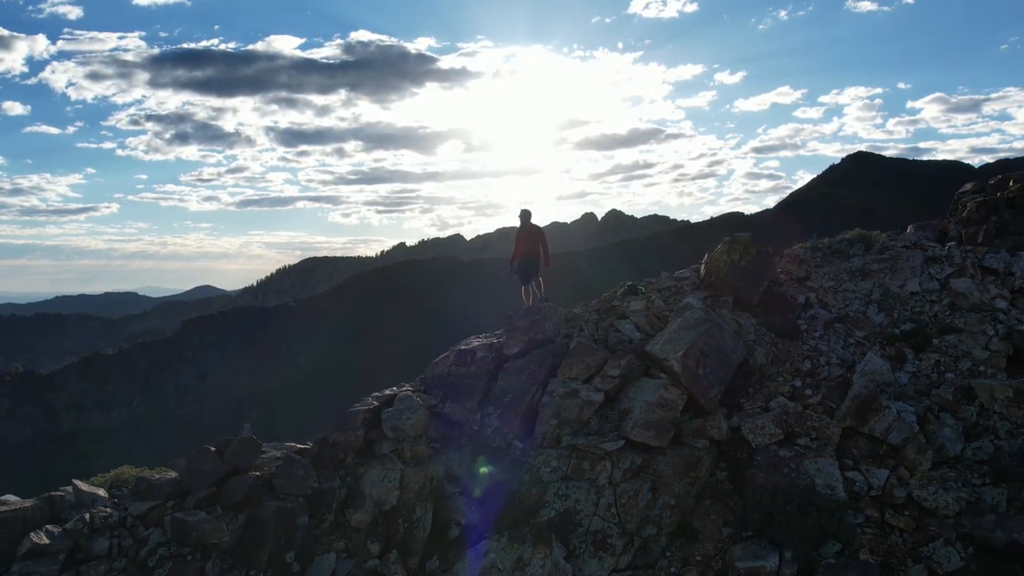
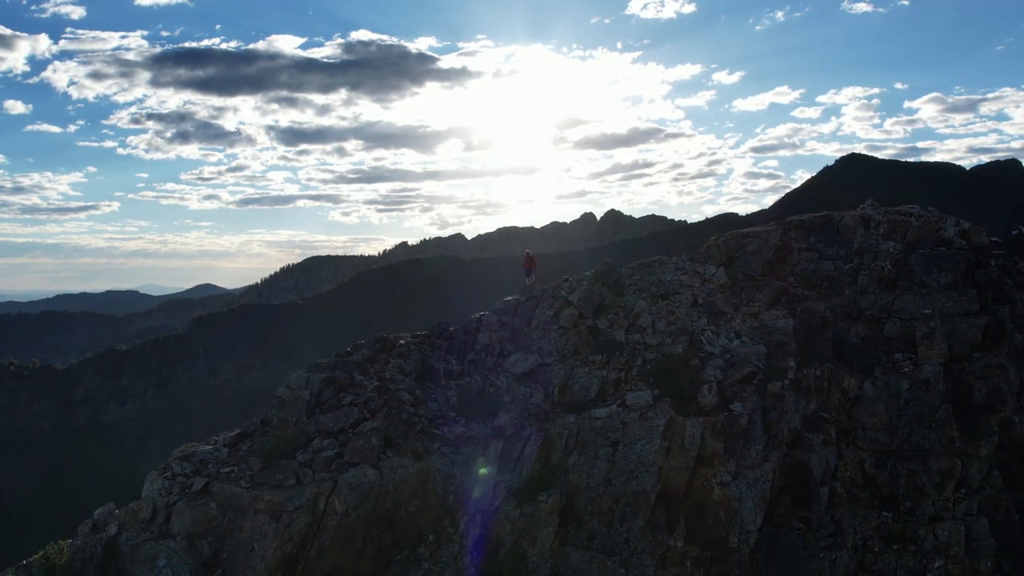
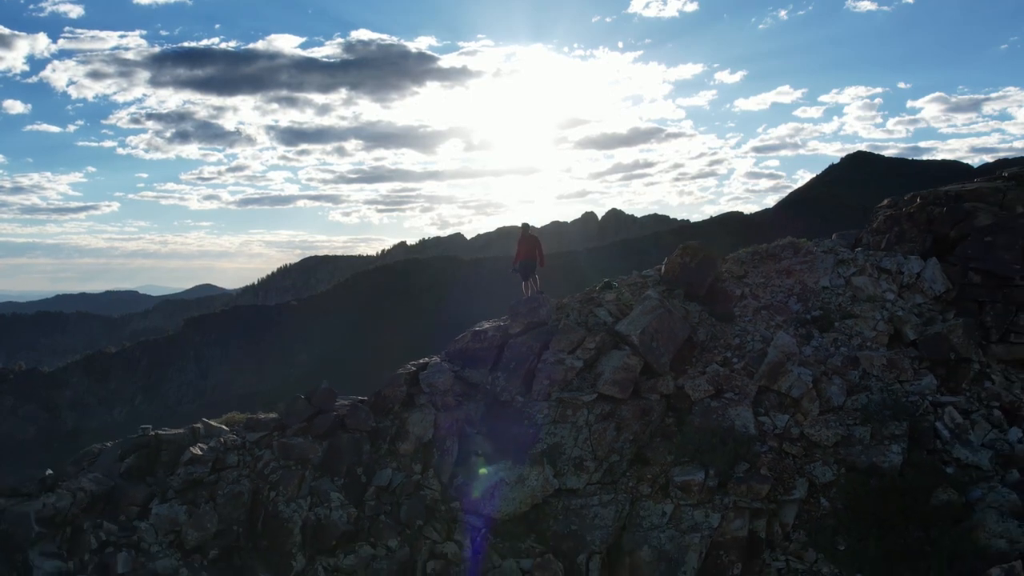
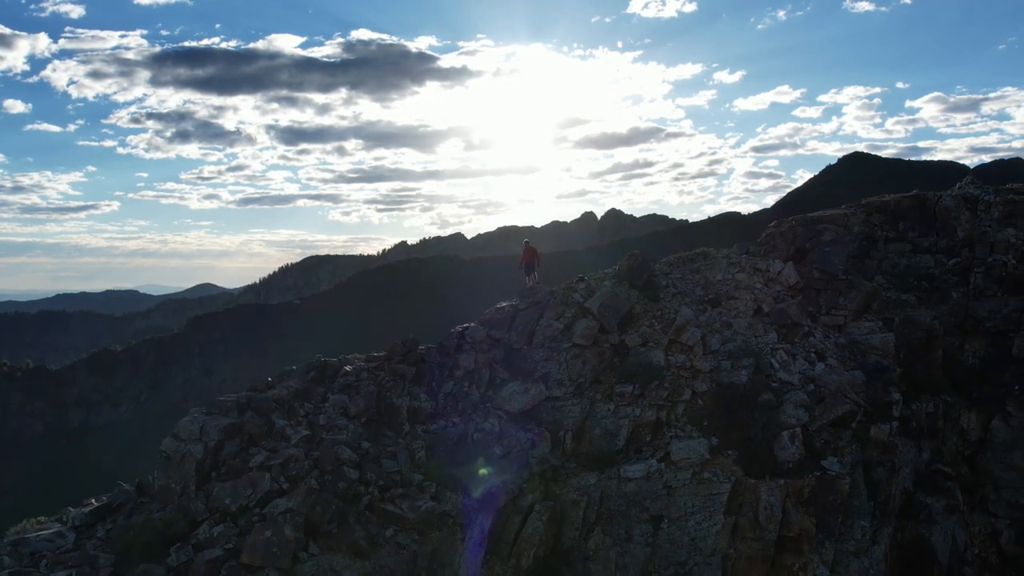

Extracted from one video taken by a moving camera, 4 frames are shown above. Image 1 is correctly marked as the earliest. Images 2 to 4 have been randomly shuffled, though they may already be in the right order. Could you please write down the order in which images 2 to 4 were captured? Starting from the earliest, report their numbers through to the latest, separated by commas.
3, 4, 2
